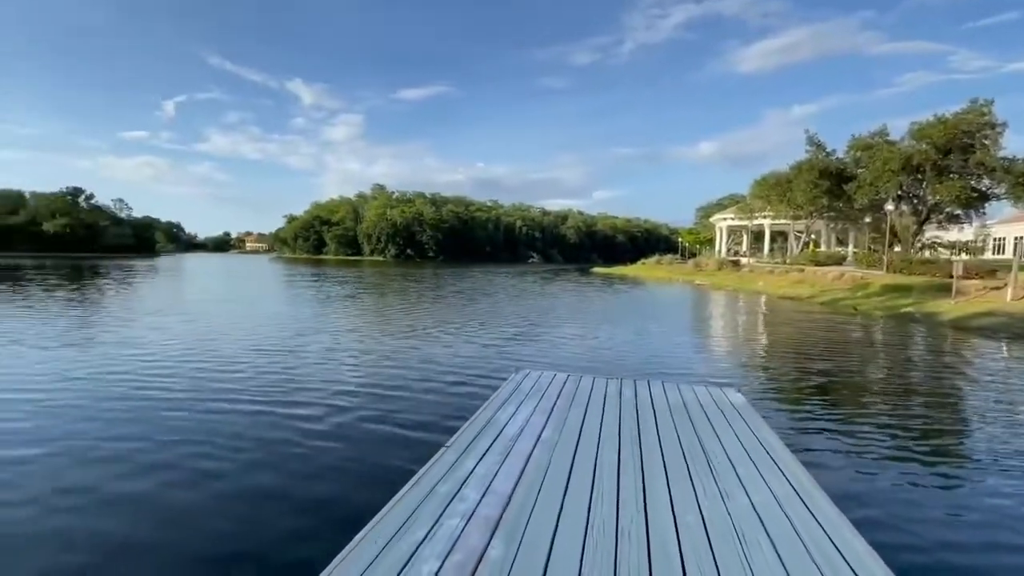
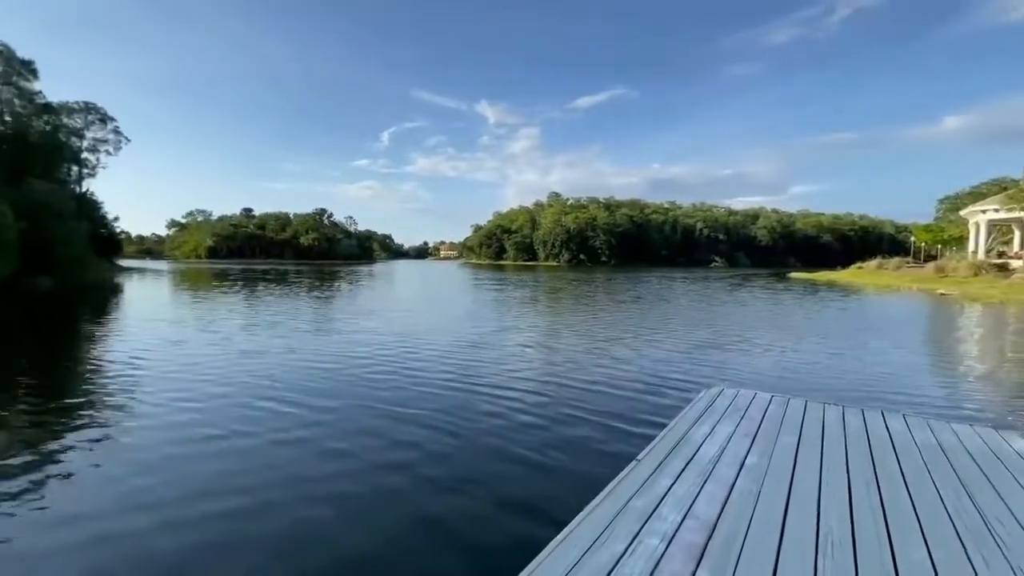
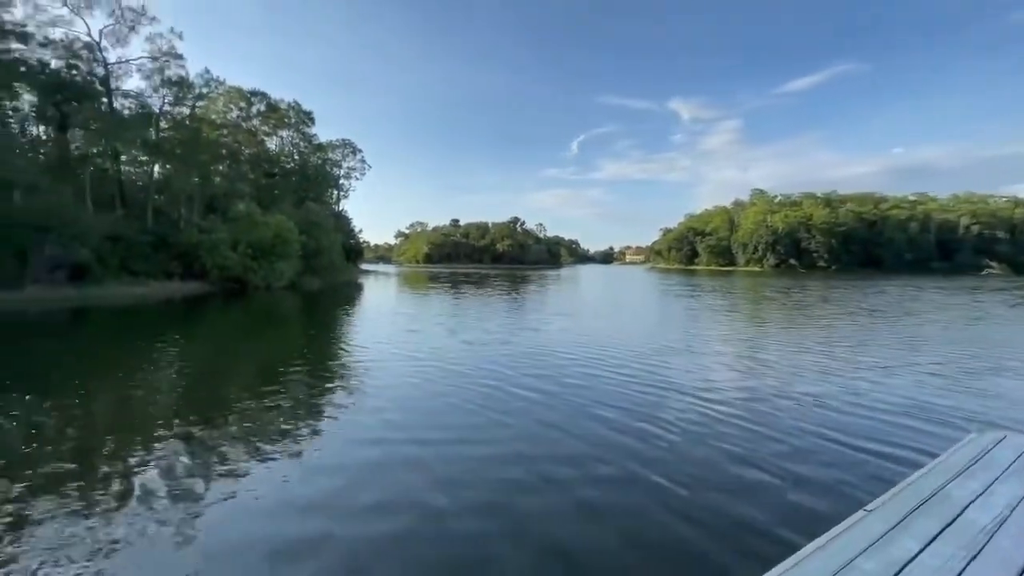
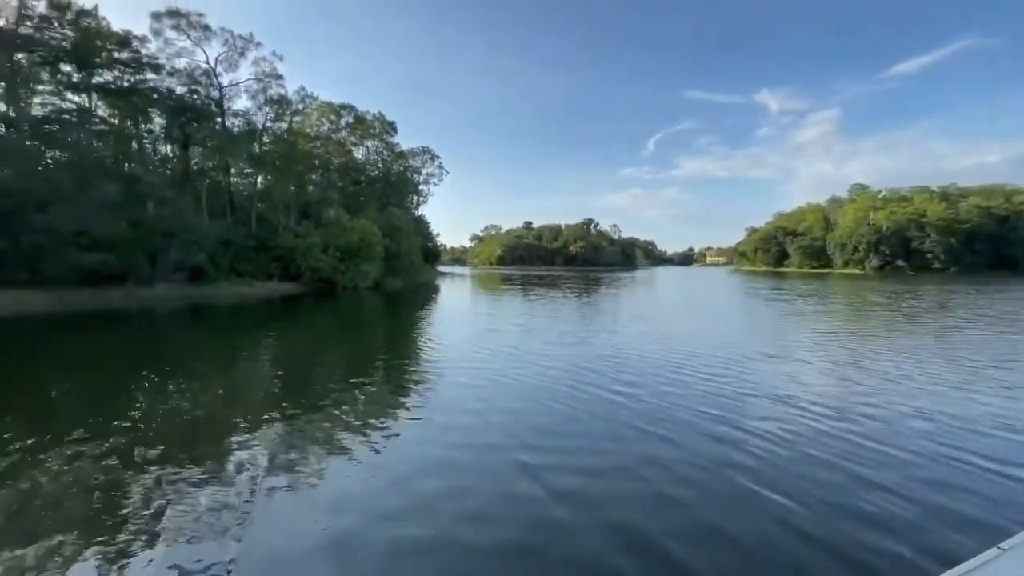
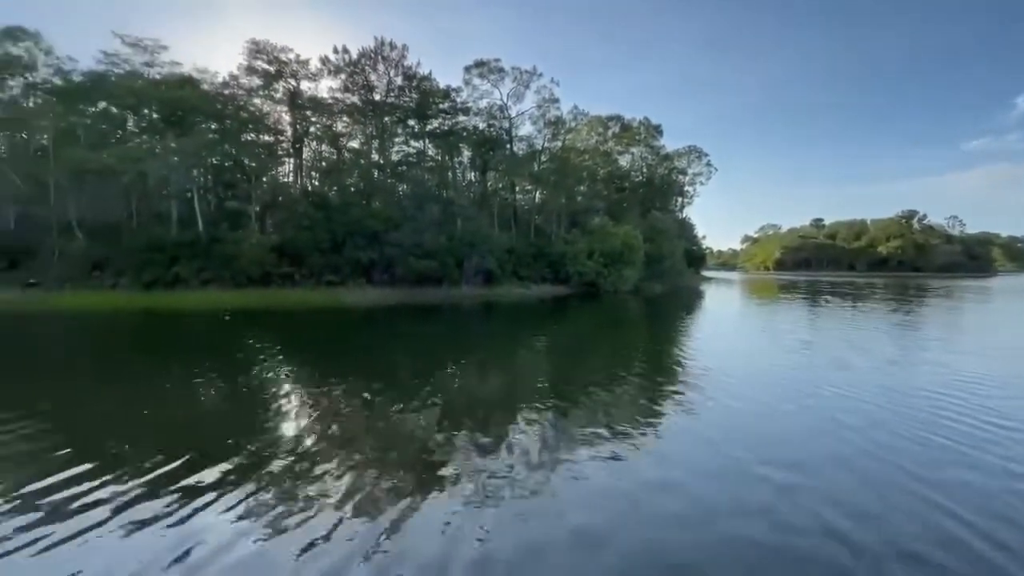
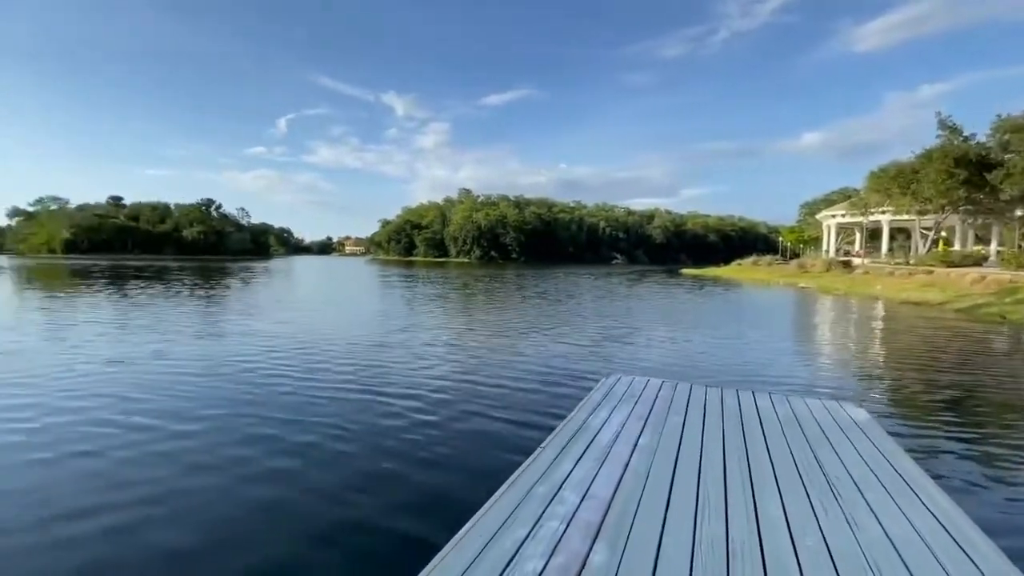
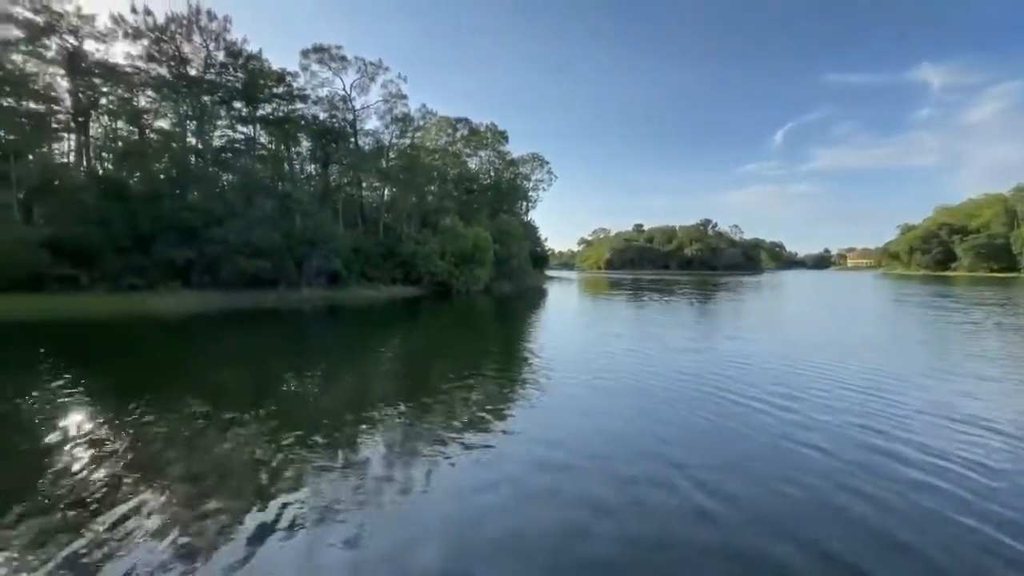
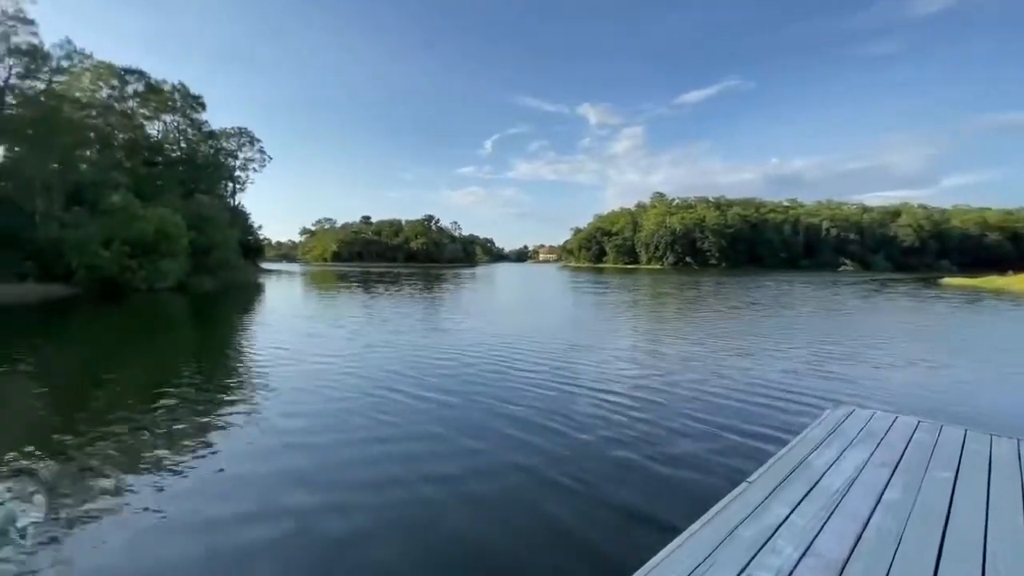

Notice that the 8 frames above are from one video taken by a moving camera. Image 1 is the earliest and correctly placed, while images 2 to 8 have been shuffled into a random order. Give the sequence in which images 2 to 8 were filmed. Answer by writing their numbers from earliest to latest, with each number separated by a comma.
6, 2, 8, 3, 4, 7, 5
